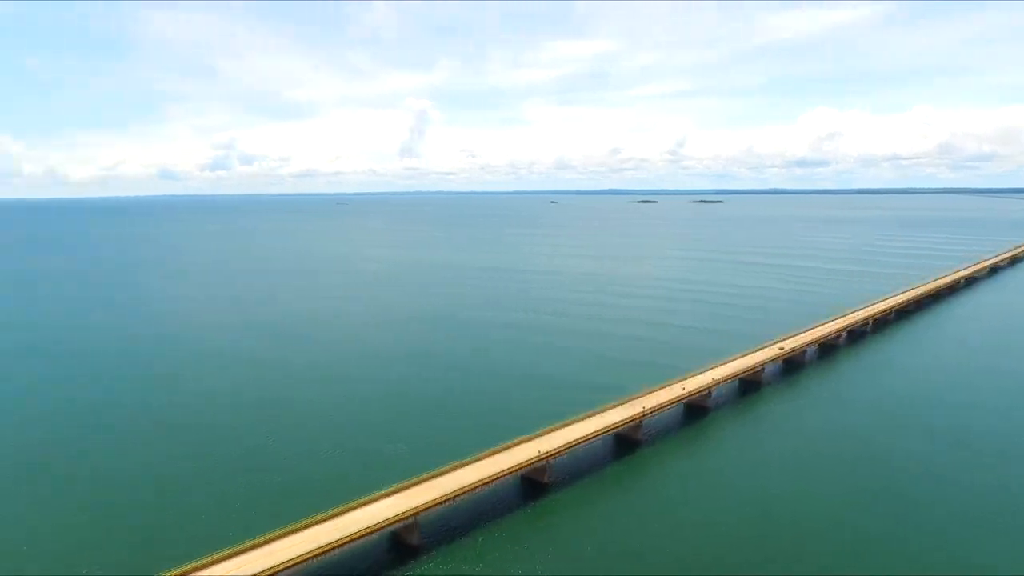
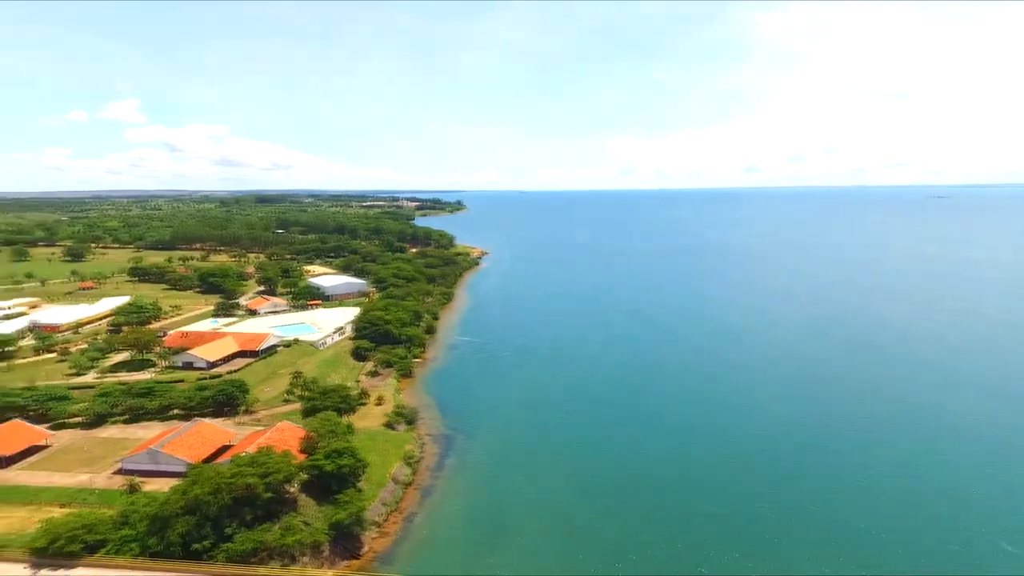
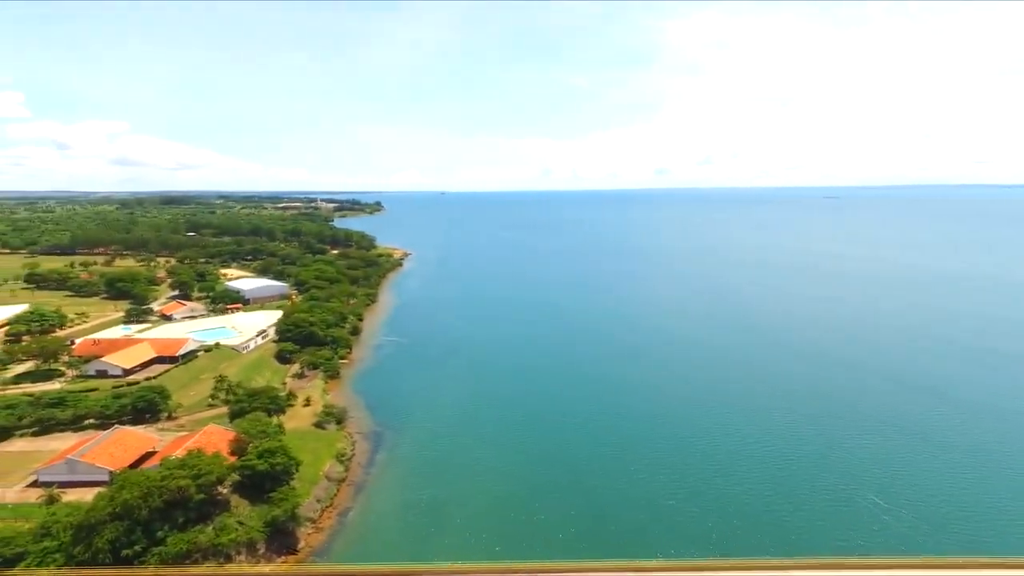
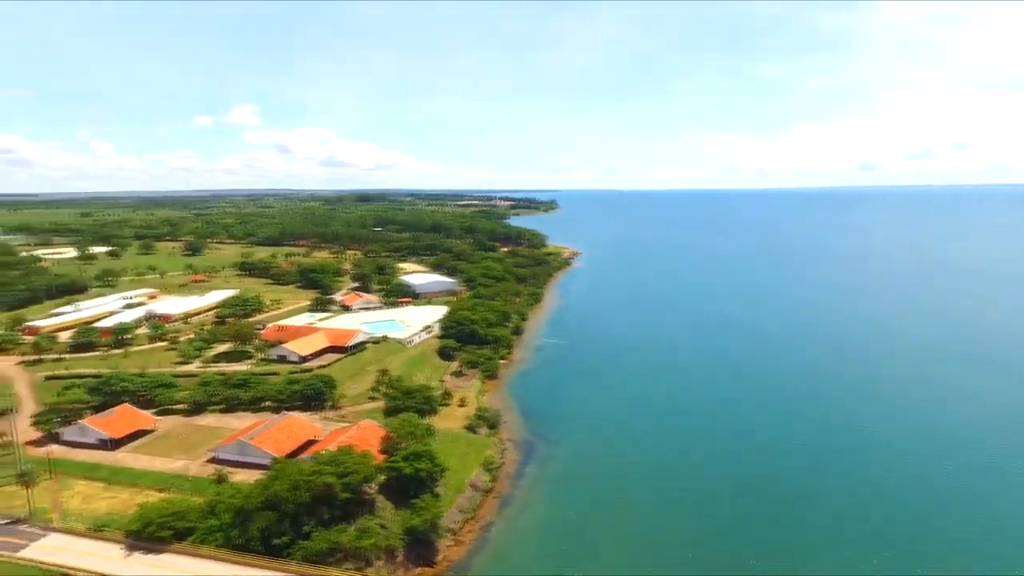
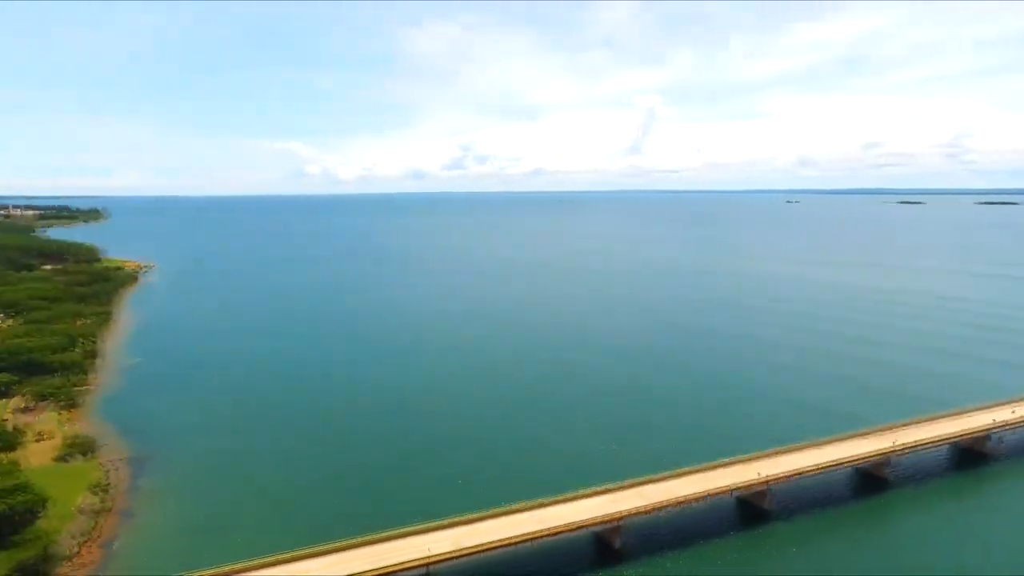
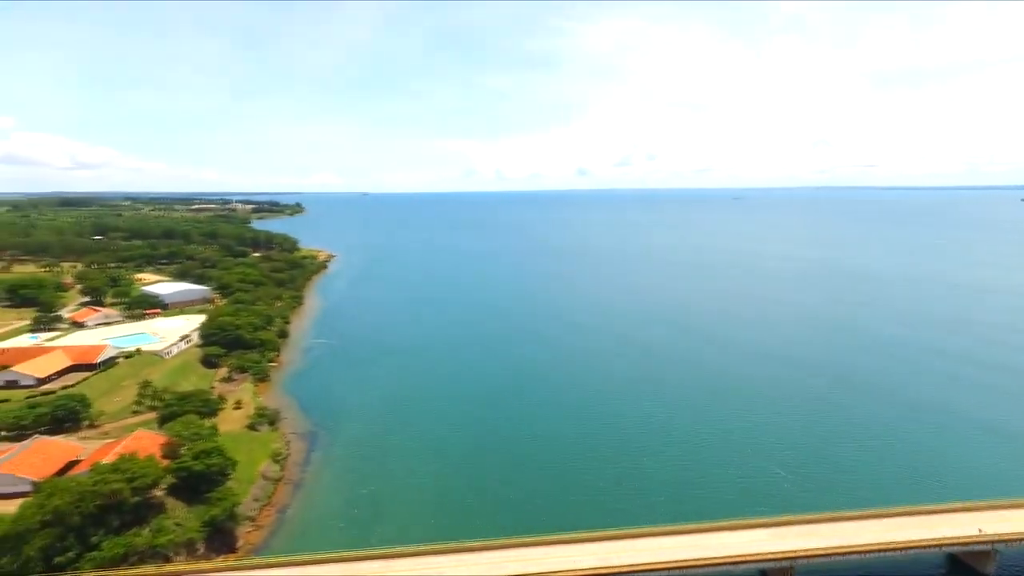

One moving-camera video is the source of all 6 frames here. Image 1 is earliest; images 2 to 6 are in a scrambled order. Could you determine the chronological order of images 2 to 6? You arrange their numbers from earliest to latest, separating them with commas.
5, 6, 3, 2, 4
